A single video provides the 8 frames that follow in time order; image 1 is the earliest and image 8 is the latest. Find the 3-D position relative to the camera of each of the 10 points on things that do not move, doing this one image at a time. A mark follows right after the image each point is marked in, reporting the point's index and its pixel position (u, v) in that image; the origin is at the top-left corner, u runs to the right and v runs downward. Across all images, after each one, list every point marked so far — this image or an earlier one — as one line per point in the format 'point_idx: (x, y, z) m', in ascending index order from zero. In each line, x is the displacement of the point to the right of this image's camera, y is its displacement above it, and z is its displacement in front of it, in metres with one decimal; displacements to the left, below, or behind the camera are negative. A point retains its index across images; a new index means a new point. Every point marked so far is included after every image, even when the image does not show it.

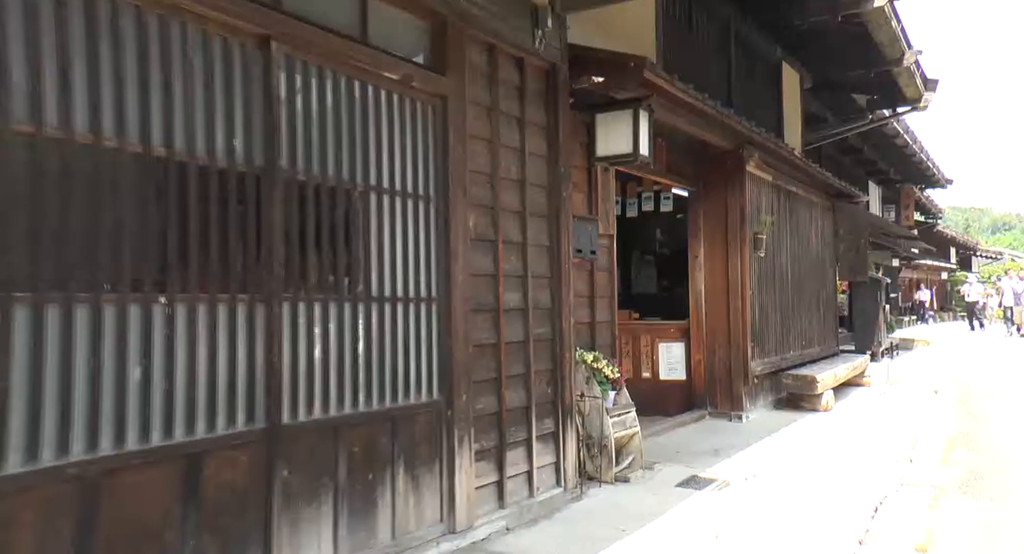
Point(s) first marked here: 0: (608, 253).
0: (+0.8, +0.2, +7.0) m
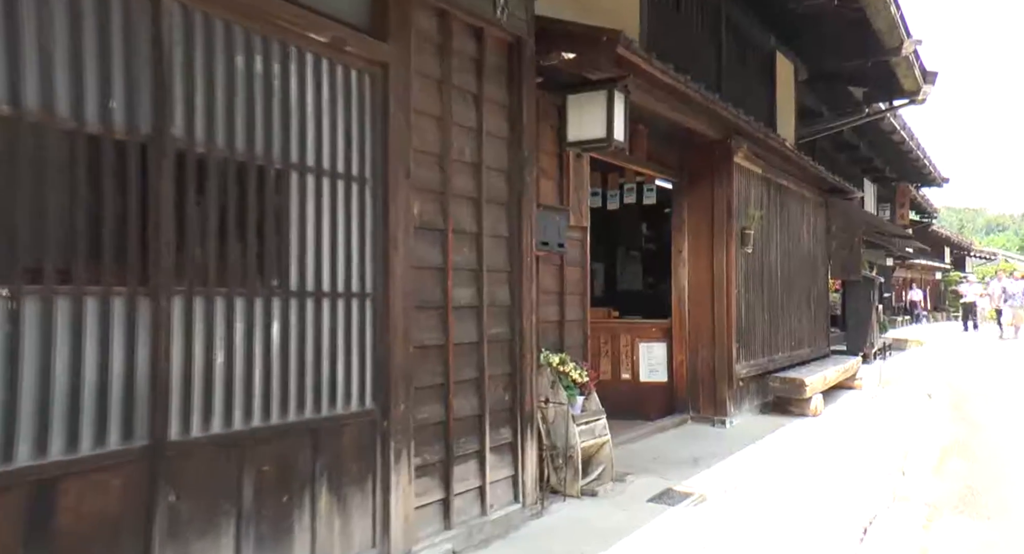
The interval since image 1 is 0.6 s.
0: (+0.5, +0.2, +6.5) m
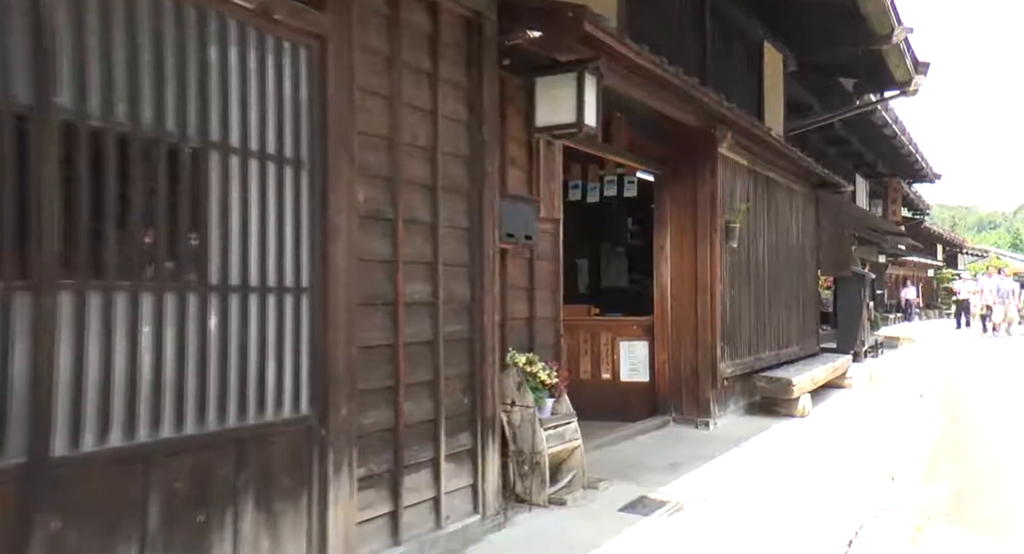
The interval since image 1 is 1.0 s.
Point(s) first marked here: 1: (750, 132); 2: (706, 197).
0: (+0.3, +0.3, +6.1) m
1: (+2.3, +1.4, +8.5) m
2: (+1.8, +0.8, +8.2) m
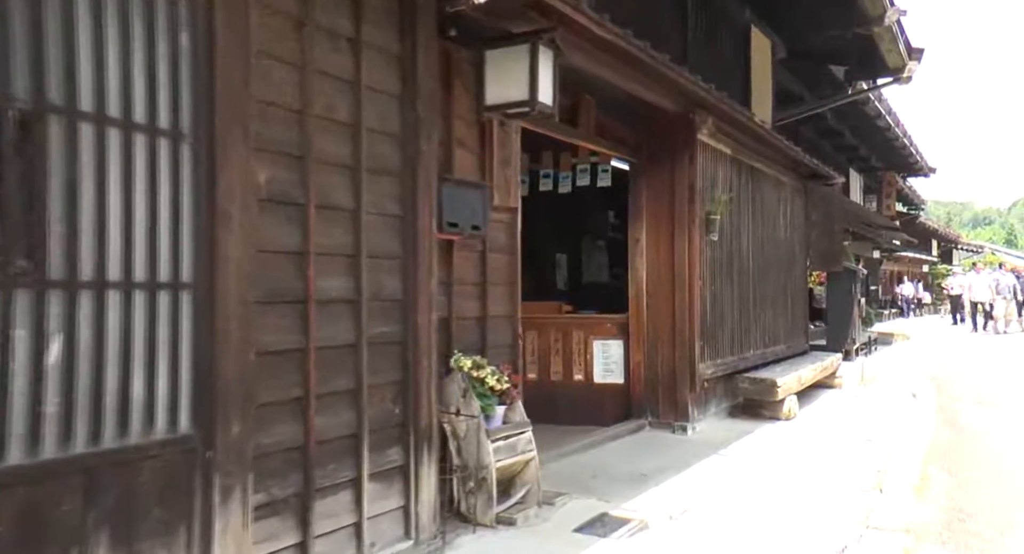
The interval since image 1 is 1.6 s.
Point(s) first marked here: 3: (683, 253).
0: (0.0, +0.3, +5.6) m
1: (+2.0, +1.5, +8.0) m
2: (+1.5, +0.8, +7.7) m
3: (+1.5, +0.2, +7.7) m
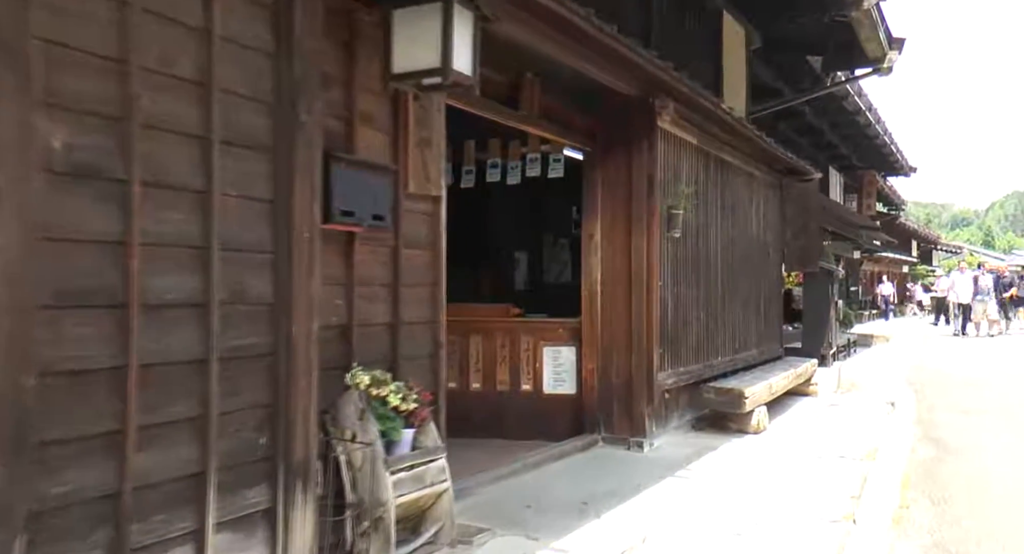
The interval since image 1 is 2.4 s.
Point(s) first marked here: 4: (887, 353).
0: (-0.5, +0.3, +4.8) m
1: (+1.6, +1.5, +7.3) m
2: (+1.1, +0.8, +7.0) m
3: (+1.0, +0.2, +7.0) m
4: (+6.9, -1.4, +16.1) m
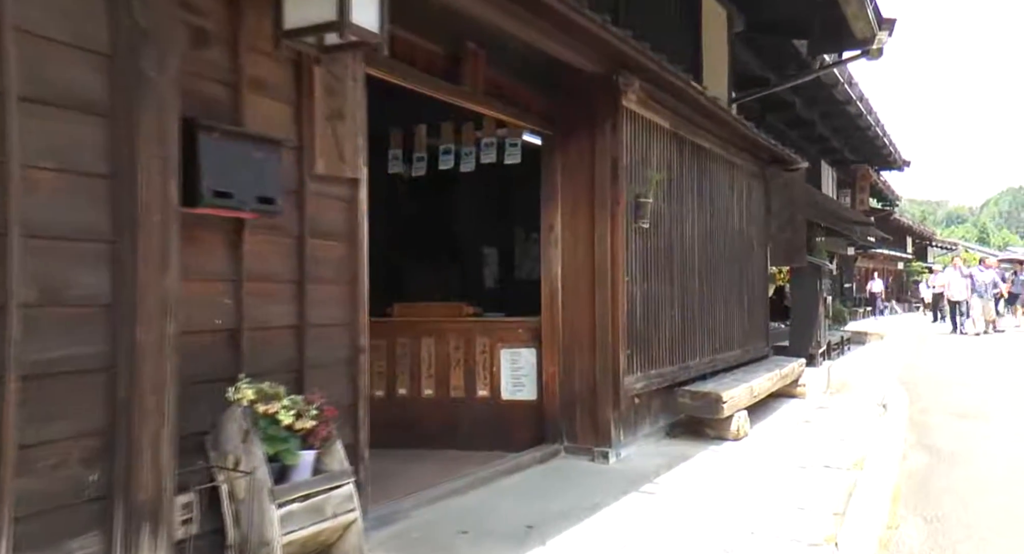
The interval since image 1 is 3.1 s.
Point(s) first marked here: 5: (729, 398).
0: (-0.8, +0.3, +4.2) m
1: (+1.2, +1.5, +6.7) m
2: (+0.7, +0.8, +6.4) m
3: (+0.7, +0.2, +6.3) m
4: (+6.5, -1.3, +15.5) m
5: (+1.8, -1.0, +7.0) m
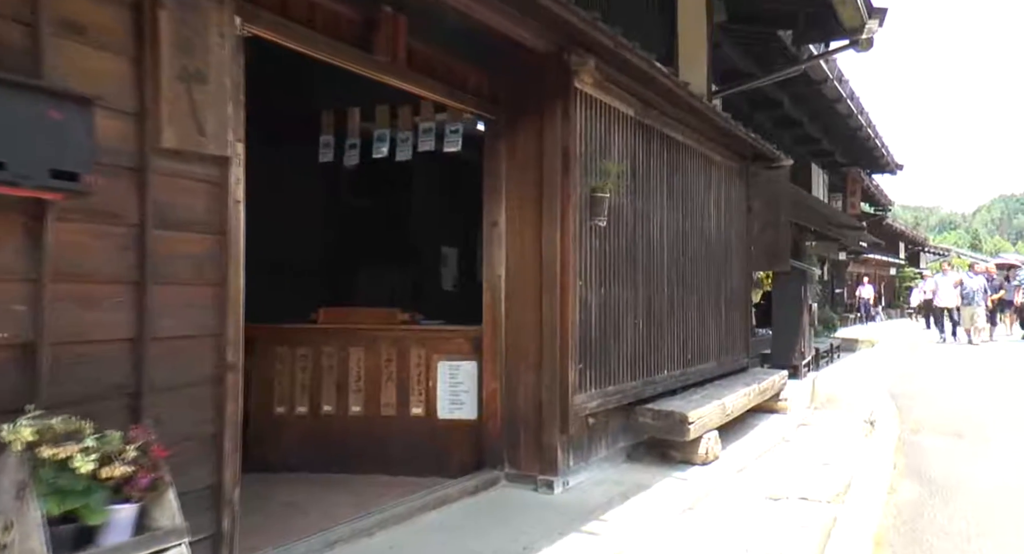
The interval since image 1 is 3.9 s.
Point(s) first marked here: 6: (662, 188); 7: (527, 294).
0: (-1.2, +0.3, +3.4) m
1: (+0.8, +1.5, +5.9) m
2: (+0.3, +0.8, +5.6) m
3: (+0.3, +0.2, +5.6) m
4: (+6.1, -1.4, +14.7) m
5: (+1.3, -1.0, +6.3) m
6: (+1.3, +0.8, +7.4) m
7: (+0.1, -0.1, +5.7) m
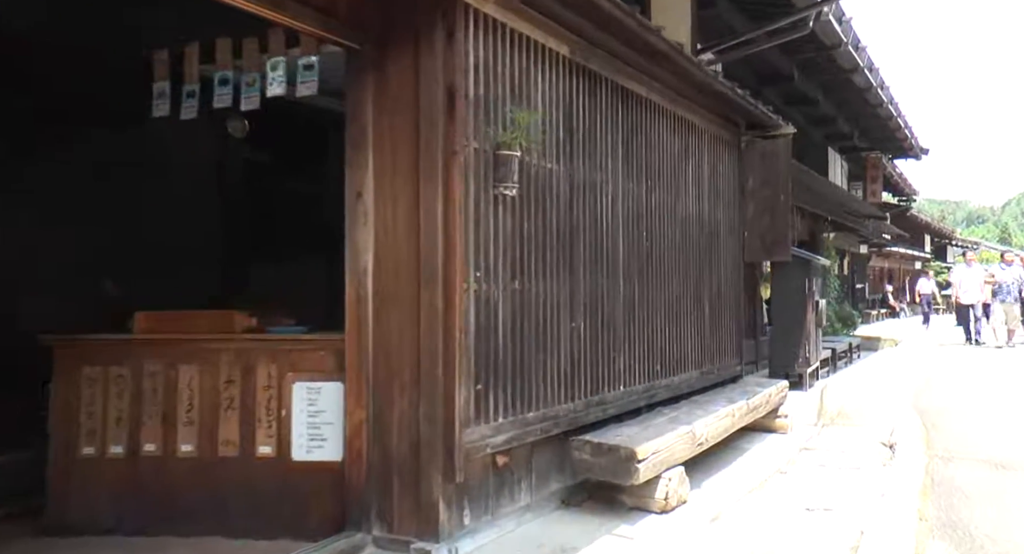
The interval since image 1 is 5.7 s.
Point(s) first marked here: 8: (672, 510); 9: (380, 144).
0: (-1.9, +0.4, +1.9) m
1: (+0.1, +1.5, +4.3) m
2: (-0.3, +0.9, +4.0) m
3: (-0.4, +0.3, +4.0) m
4: (+5.7, -1.3, +13.0) m
5: (+0.7, -1.0, +4.7) m
6: (+0.7, +0.8, +5.8) m
7: (-0.5, 0.0, +4.1) m
8: (+0.9, -1.3, +4.9) m
9: (-0.6, +0.6, +4.2) m
